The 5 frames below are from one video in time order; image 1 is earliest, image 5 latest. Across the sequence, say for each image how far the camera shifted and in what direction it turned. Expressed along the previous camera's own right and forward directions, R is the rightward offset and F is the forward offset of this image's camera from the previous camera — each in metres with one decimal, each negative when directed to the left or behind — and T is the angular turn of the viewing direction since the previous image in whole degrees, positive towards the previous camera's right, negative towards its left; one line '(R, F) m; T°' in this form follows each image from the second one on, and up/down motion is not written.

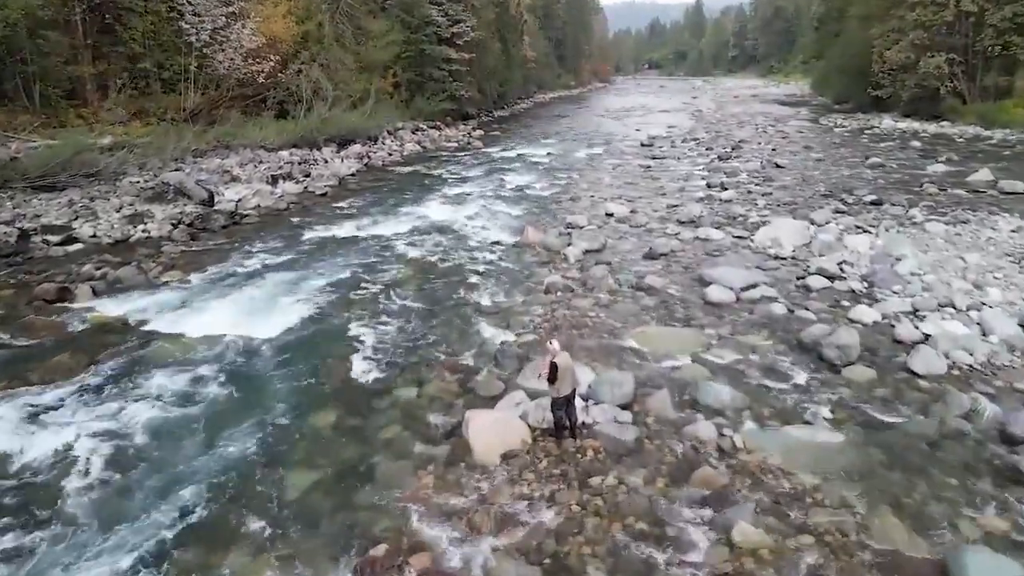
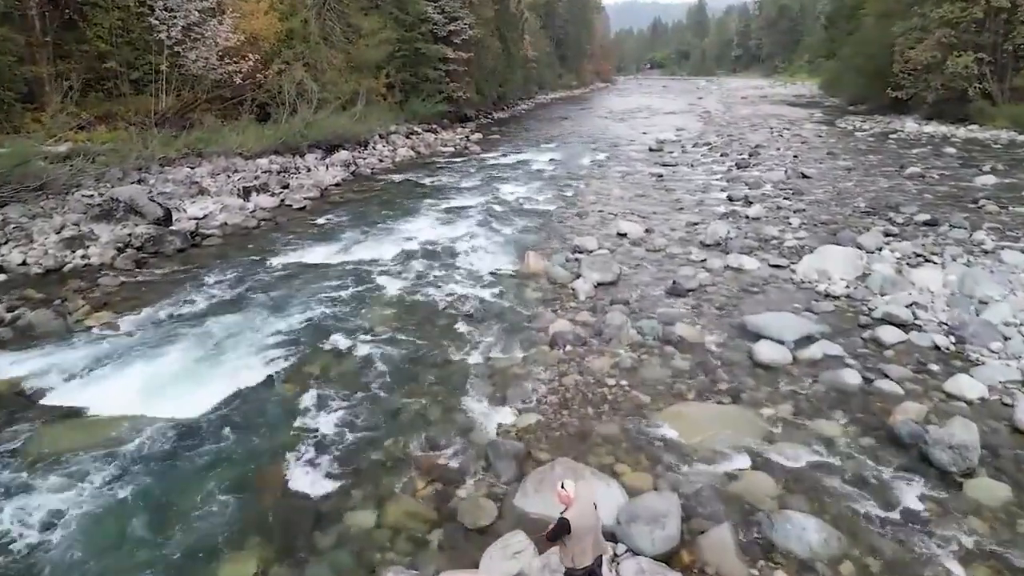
(0.0, +1.3) m; 0°
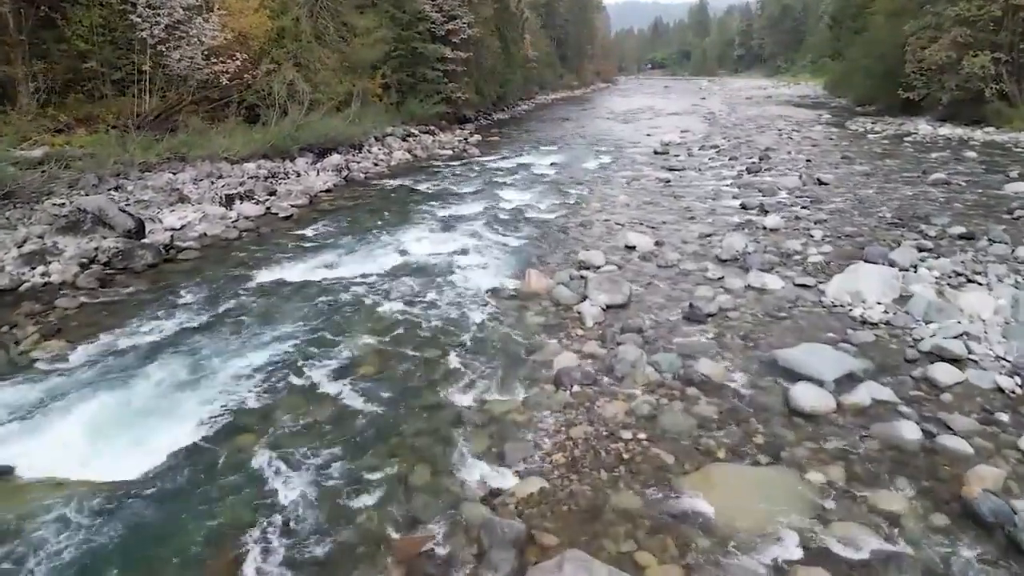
(0.0, +0.7) m; 0°
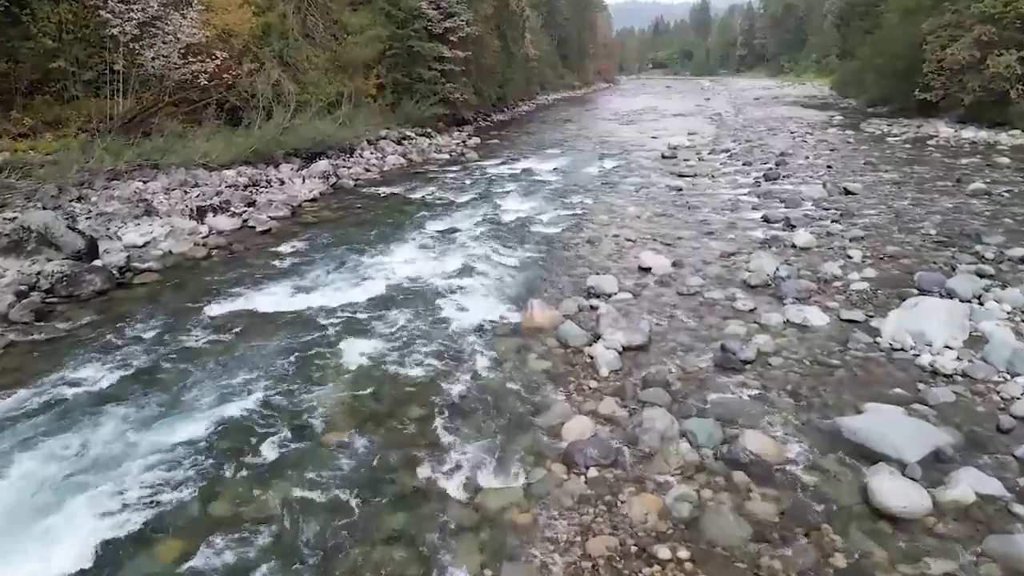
(0.0, +1.0) m; 0°
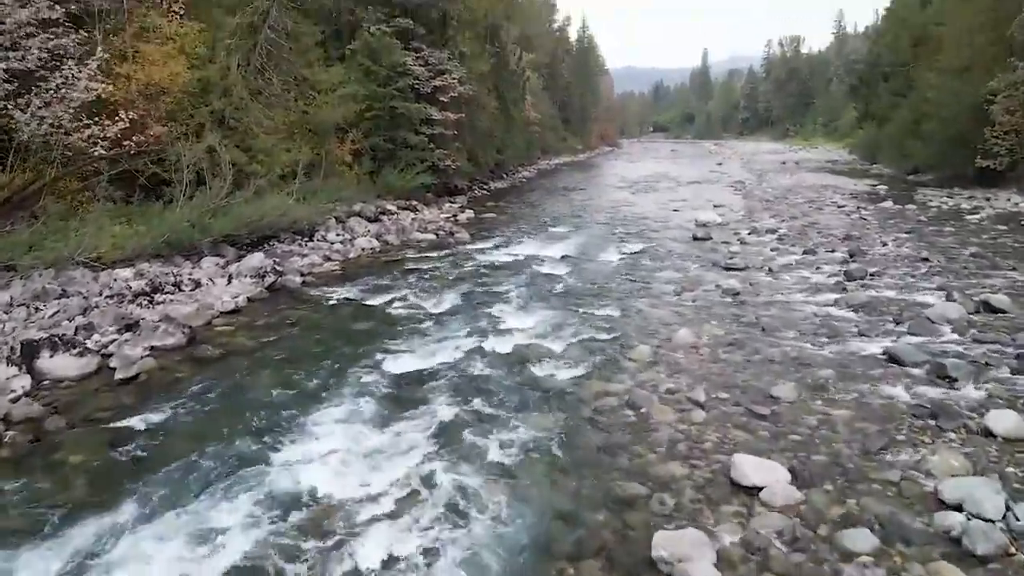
(0.0, +3.4) m; 0°
